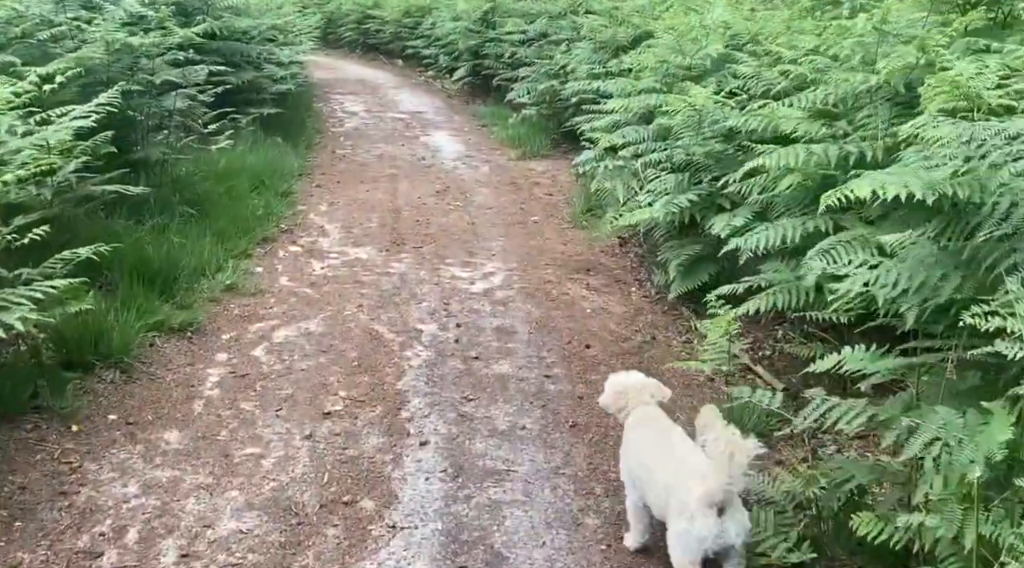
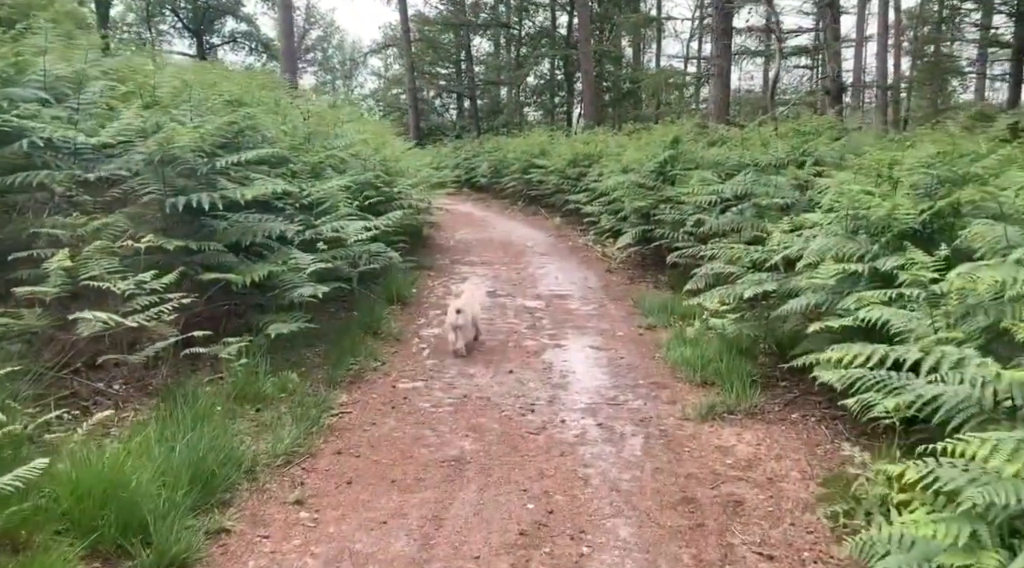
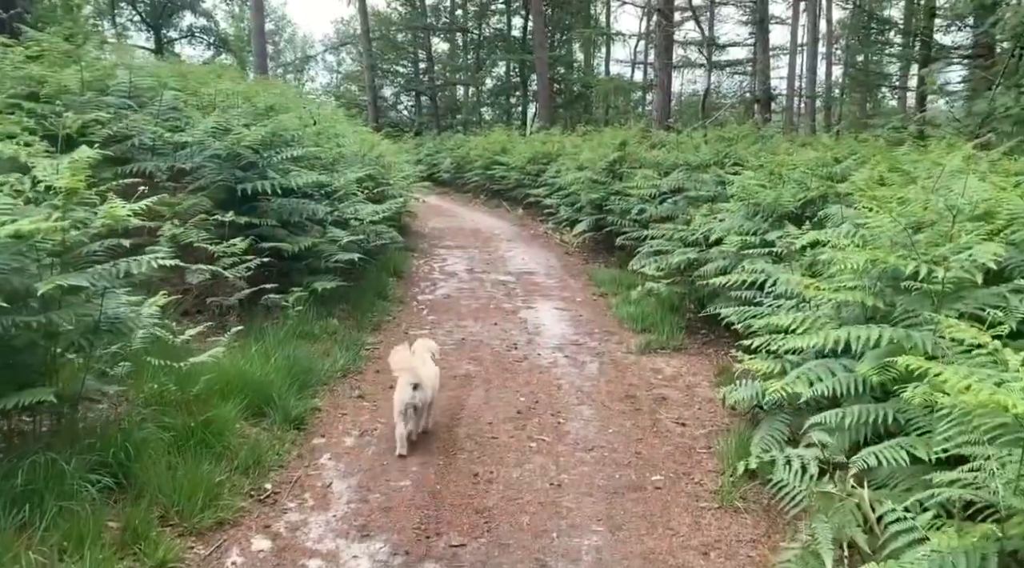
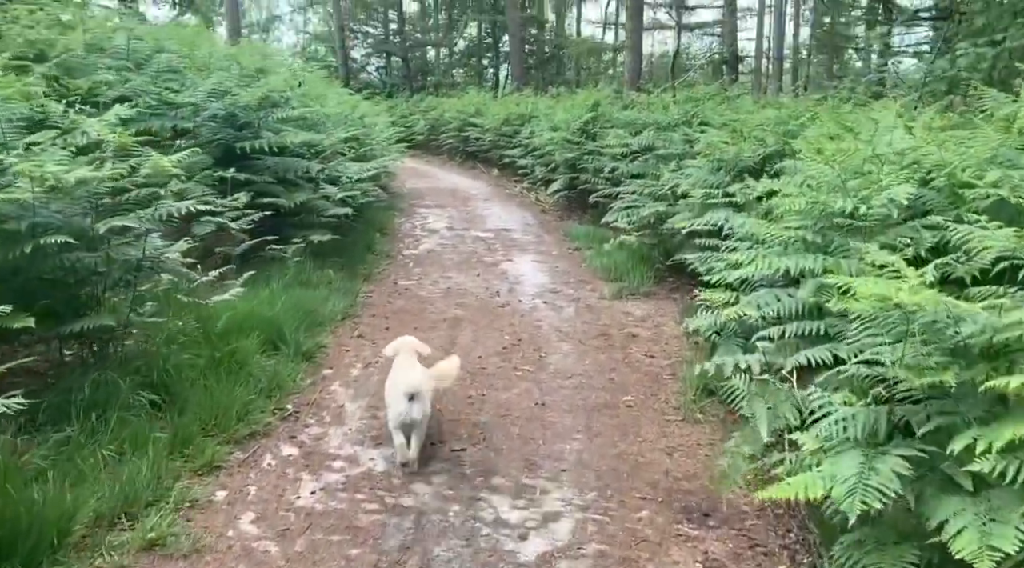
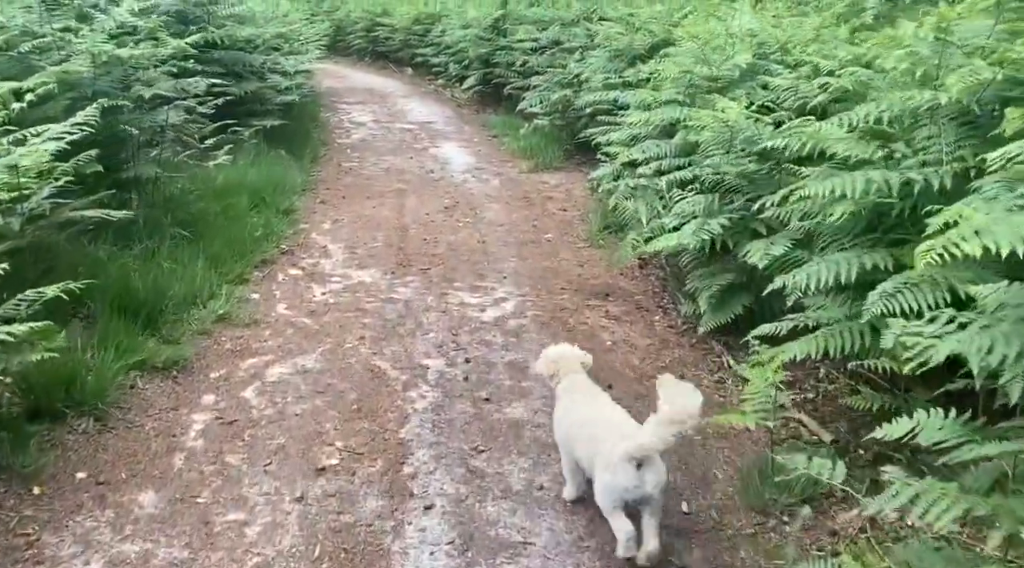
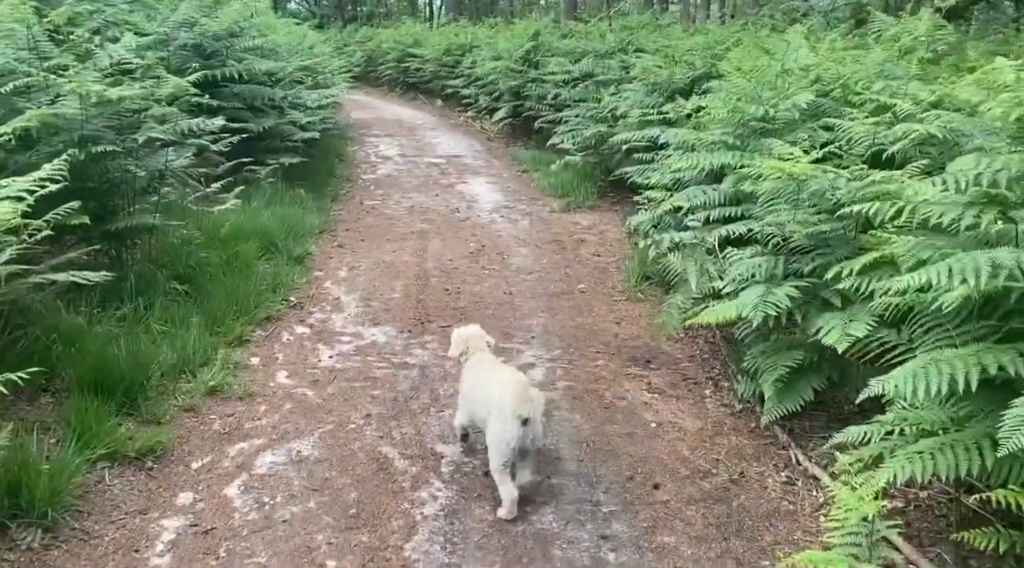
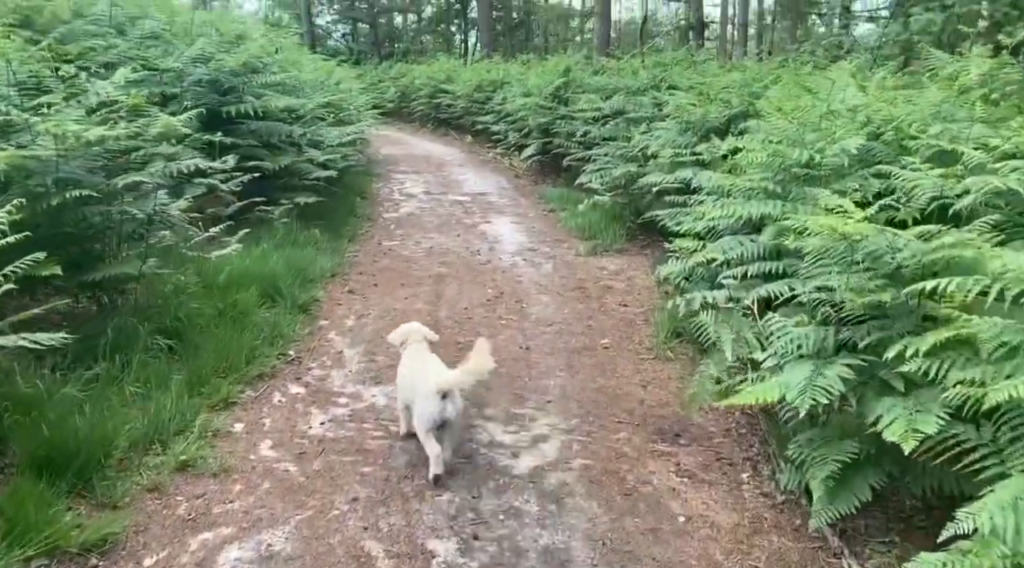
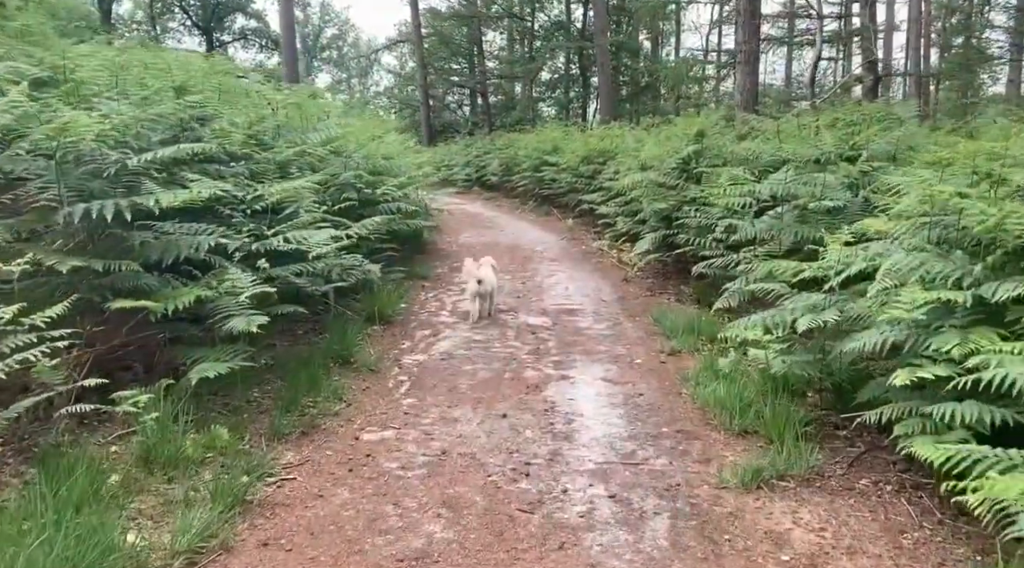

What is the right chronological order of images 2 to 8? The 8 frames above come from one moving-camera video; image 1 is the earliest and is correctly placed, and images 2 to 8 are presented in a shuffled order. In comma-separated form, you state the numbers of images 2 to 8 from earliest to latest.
5, 6, 7, 4, 3, 2, 8
